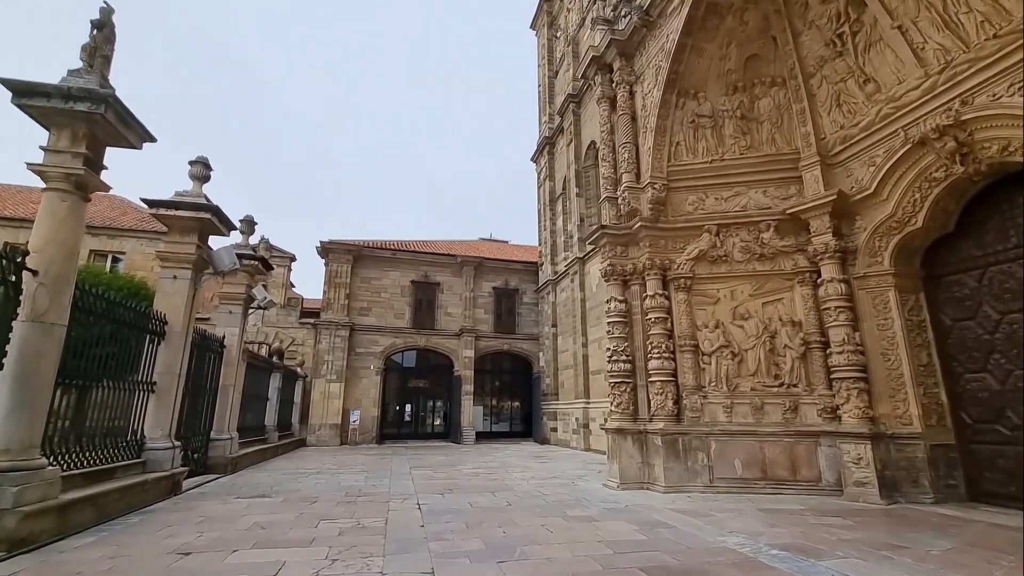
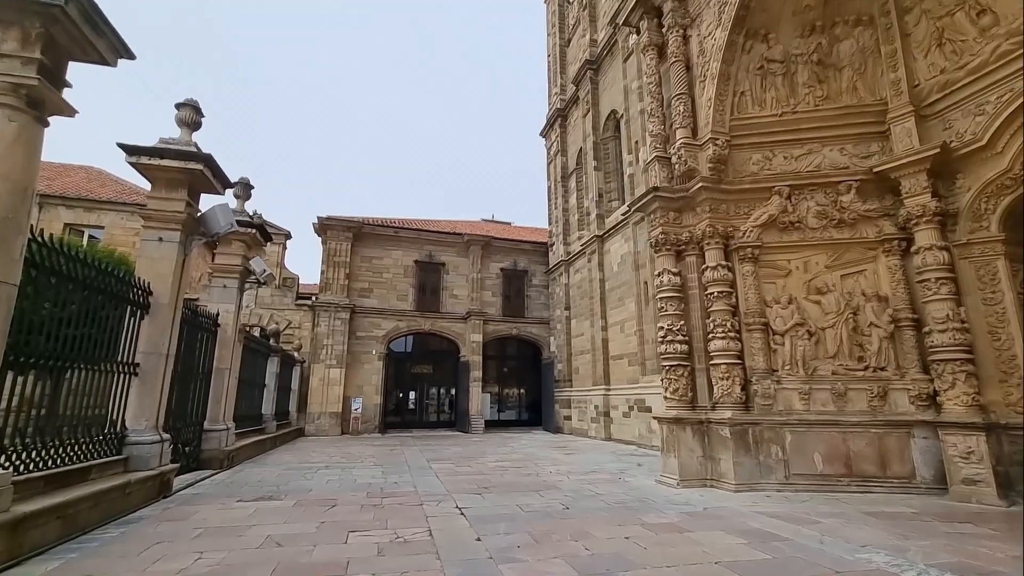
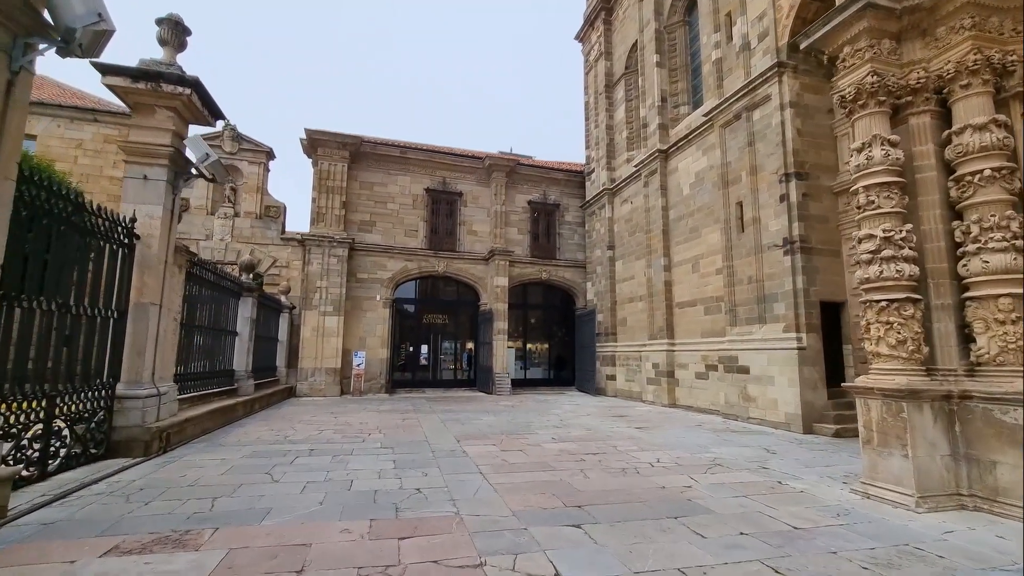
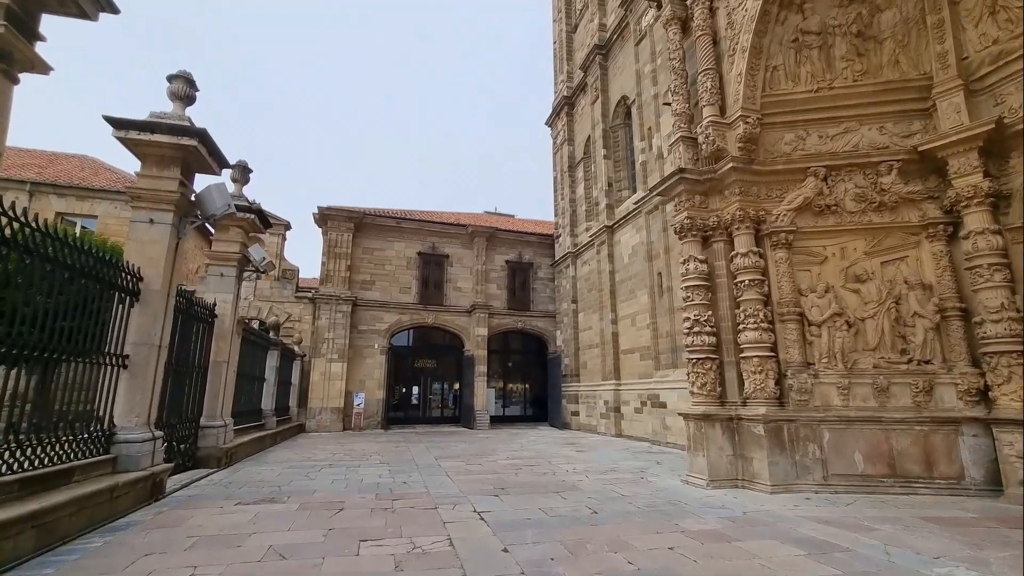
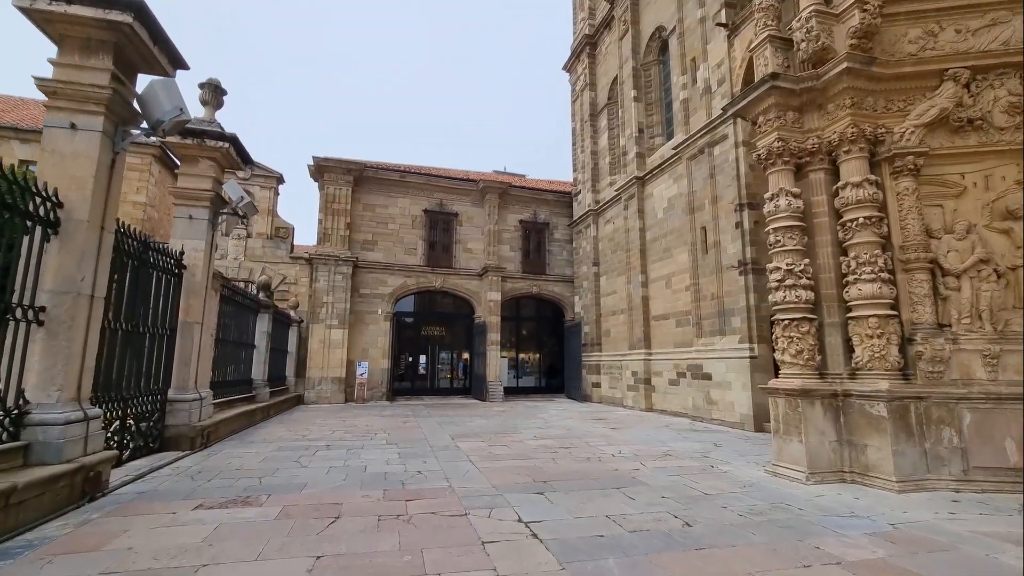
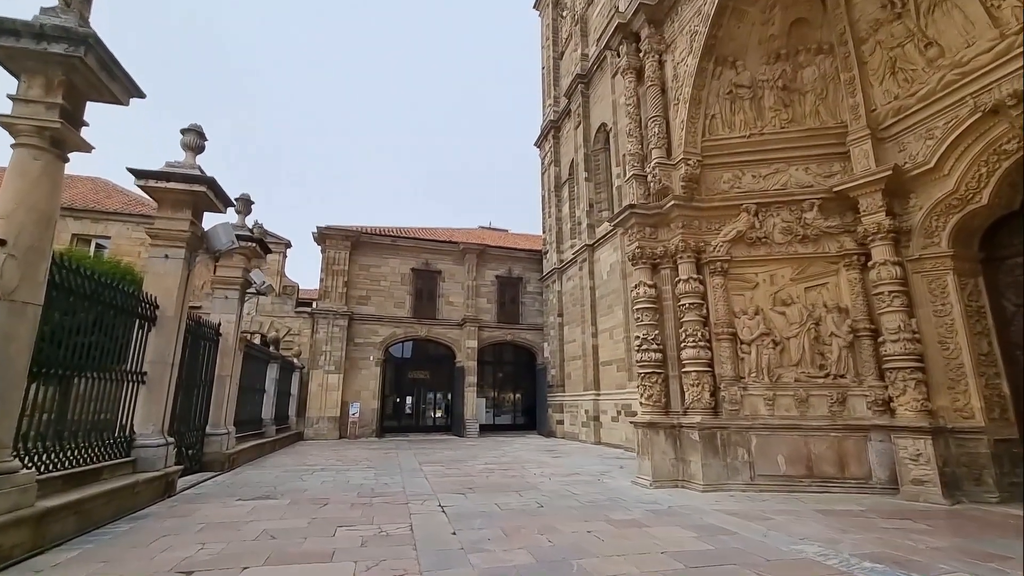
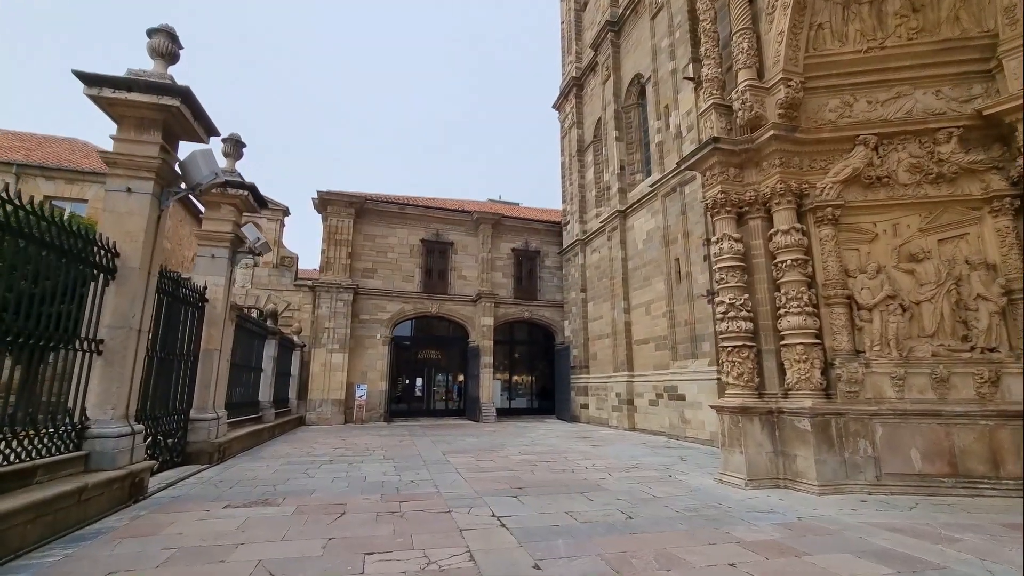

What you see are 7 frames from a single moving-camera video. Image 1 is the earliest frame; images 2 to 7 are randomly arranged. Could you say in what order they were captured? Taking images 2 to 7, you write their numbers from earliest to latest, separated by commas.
6, 2, 4, 7, 5, 3
